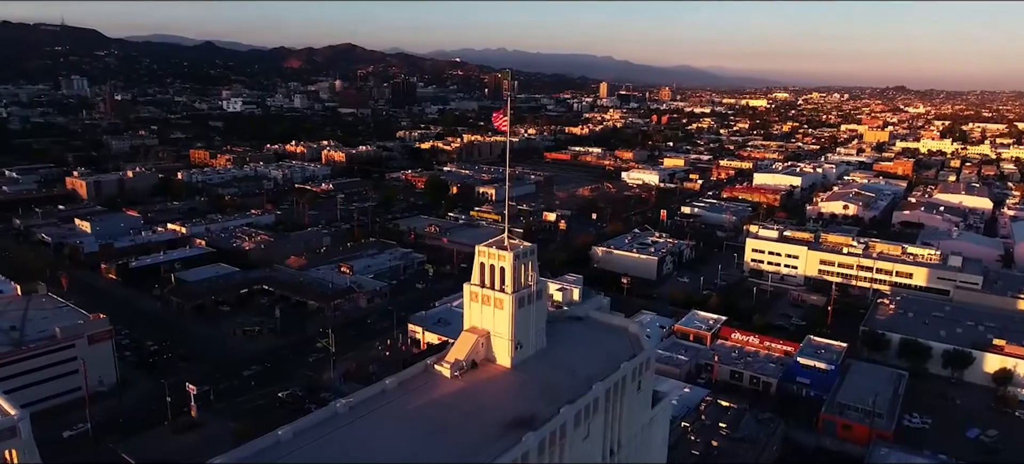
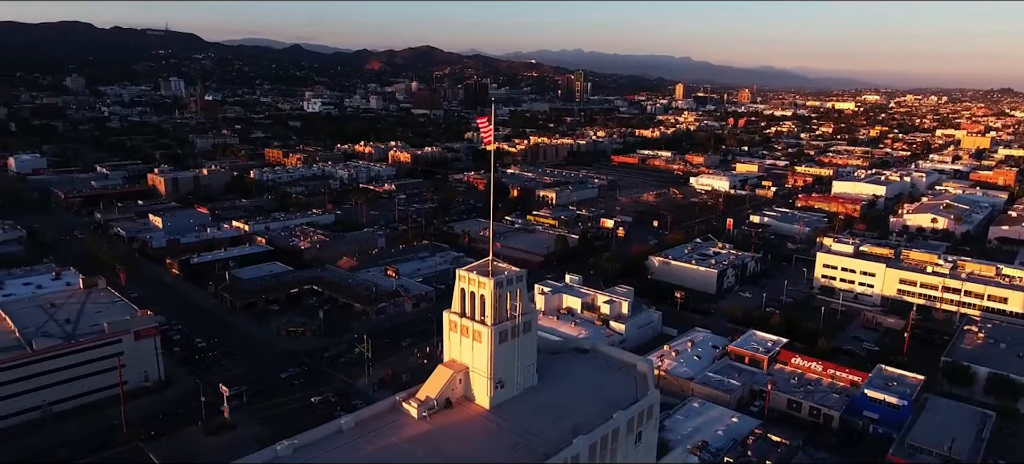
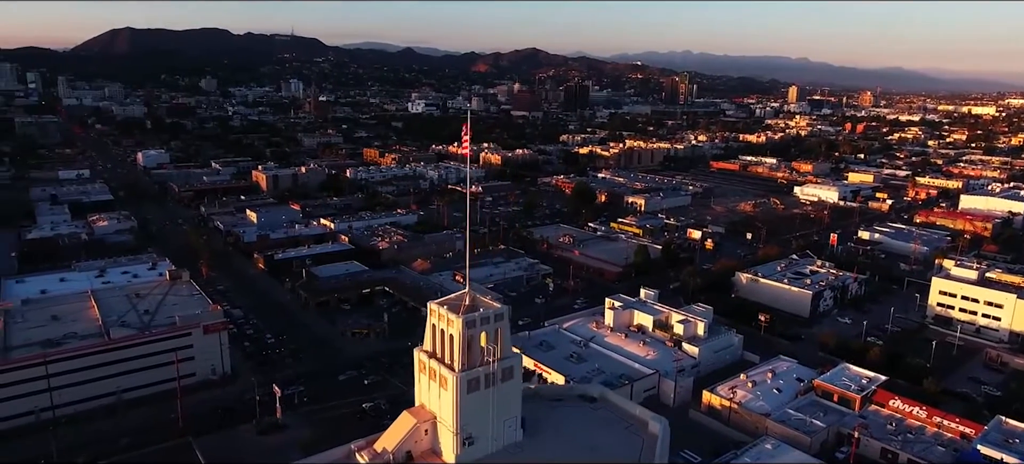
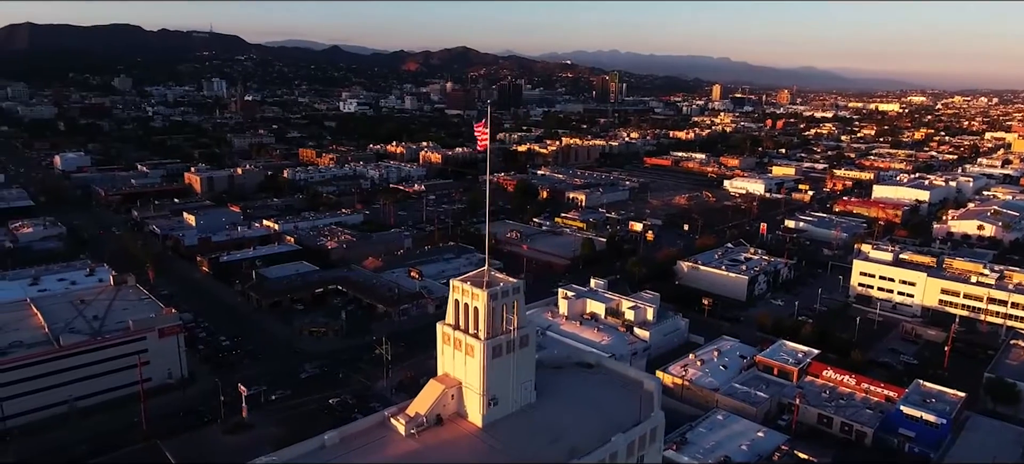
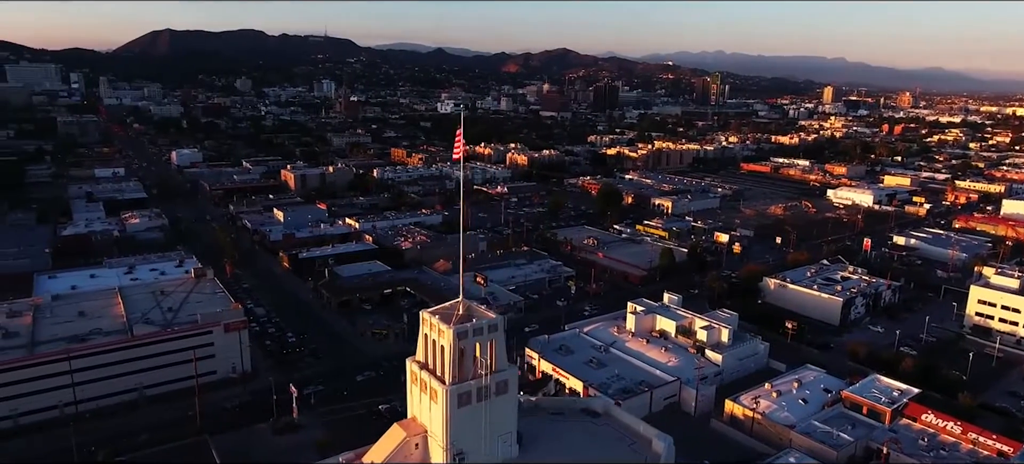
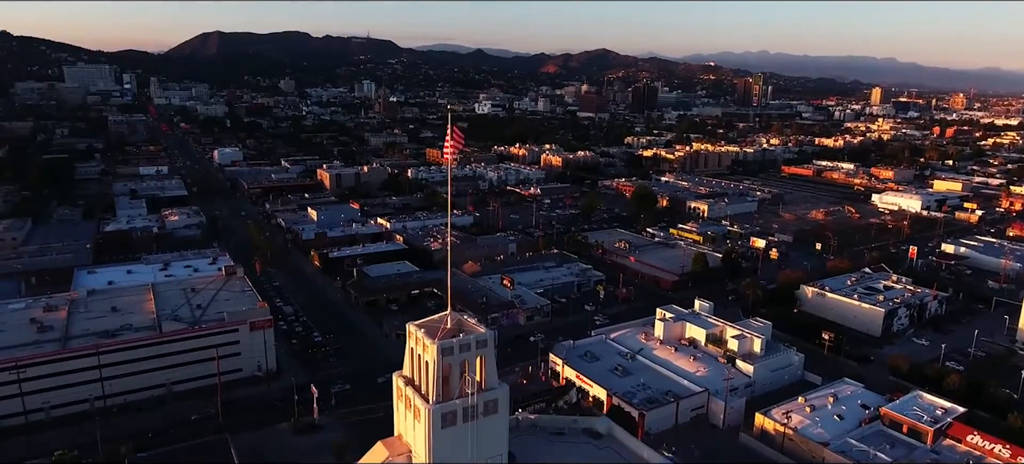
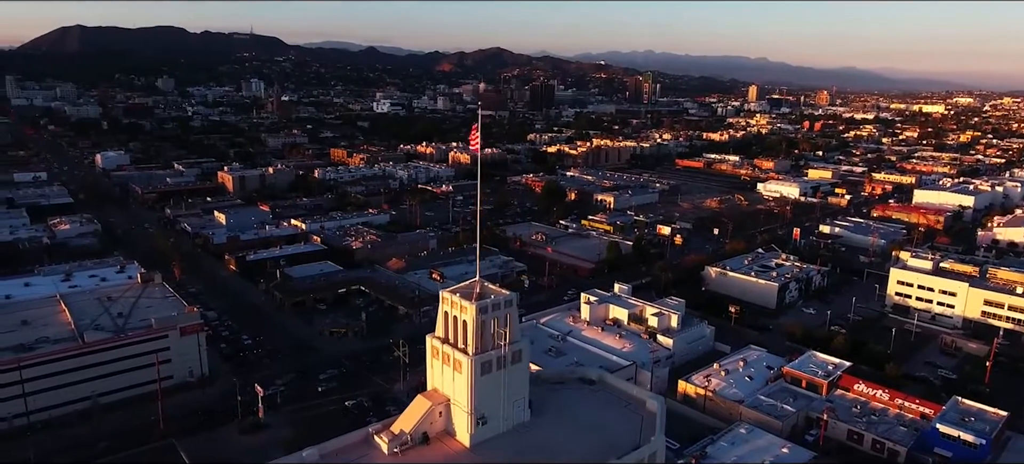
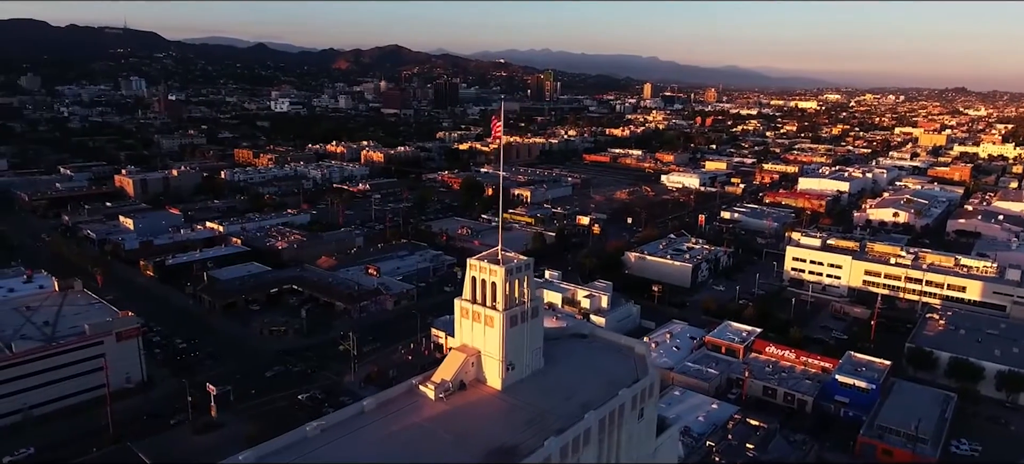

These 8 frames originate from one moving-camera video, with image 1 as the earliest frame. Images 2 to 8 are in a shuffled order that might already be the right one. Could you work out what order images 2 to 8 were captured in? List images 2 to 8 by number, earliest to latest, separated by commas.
8, 2, 4, 7, 3, 5, 6
